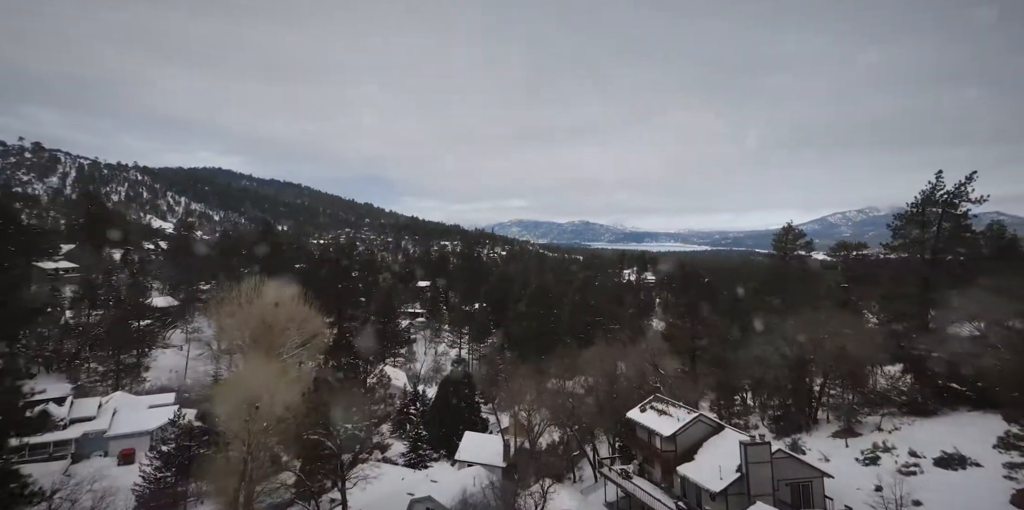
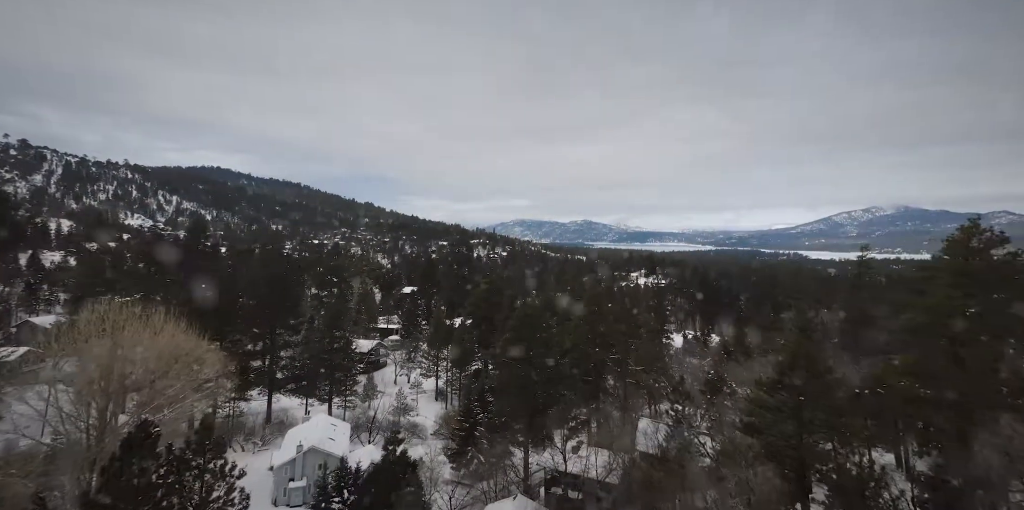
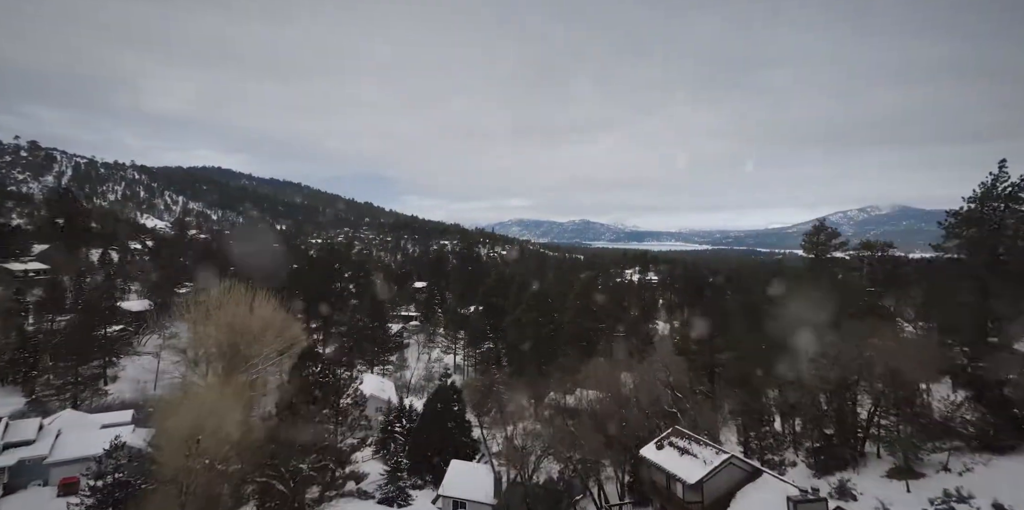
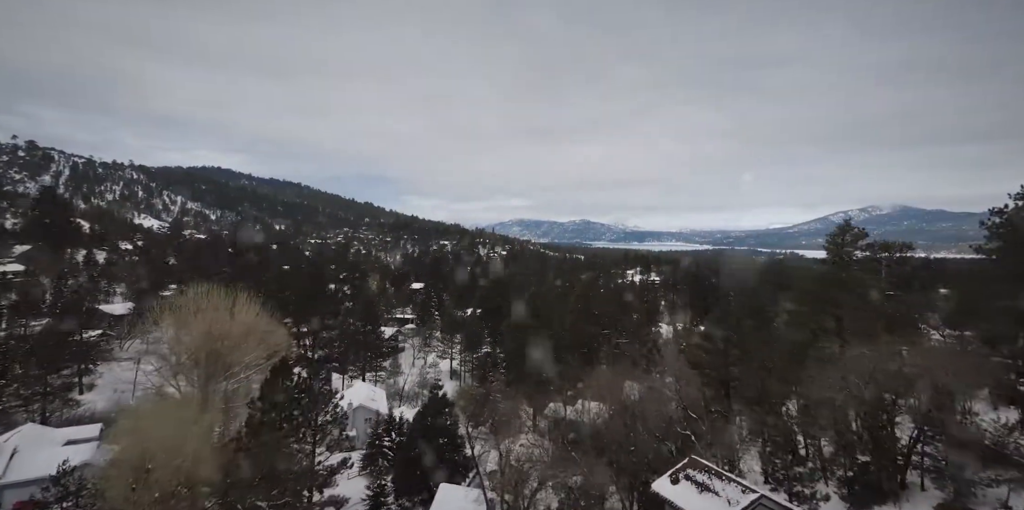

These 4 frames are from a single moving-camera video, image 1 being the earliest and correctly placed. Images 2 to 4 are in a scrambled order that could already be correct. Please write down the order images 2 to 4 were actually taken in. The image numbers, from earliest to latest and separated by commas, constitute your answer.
3, 4, 2
